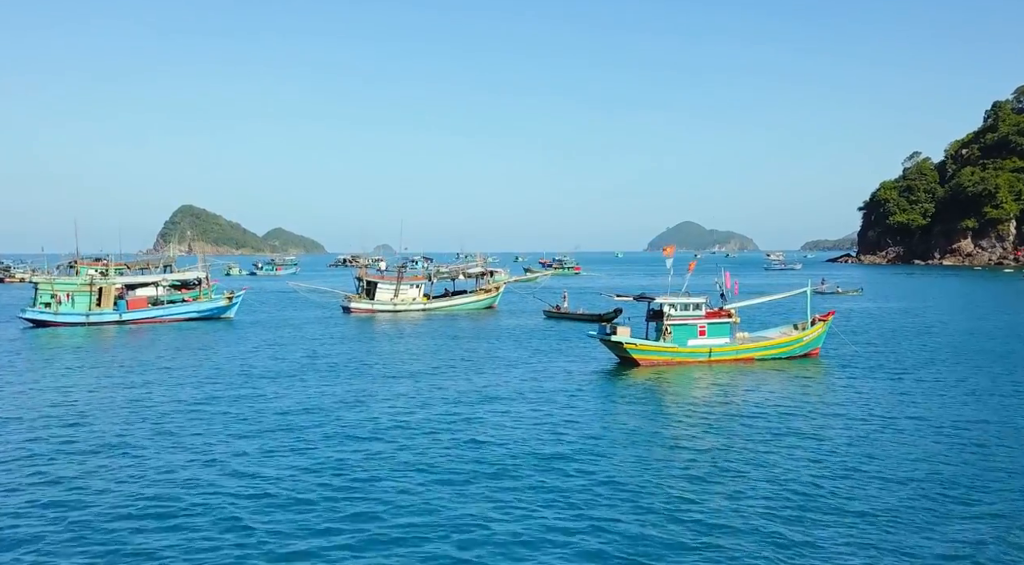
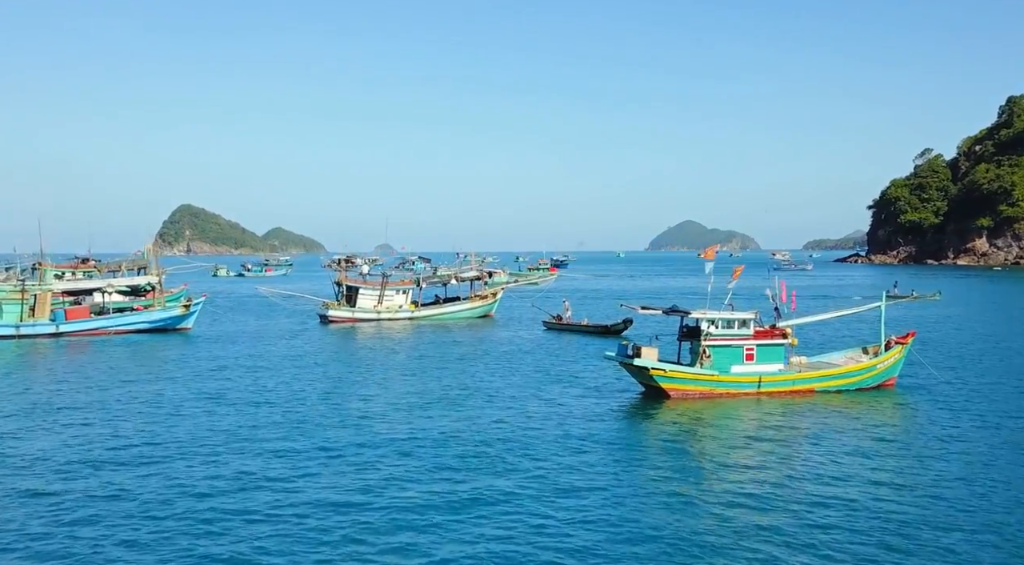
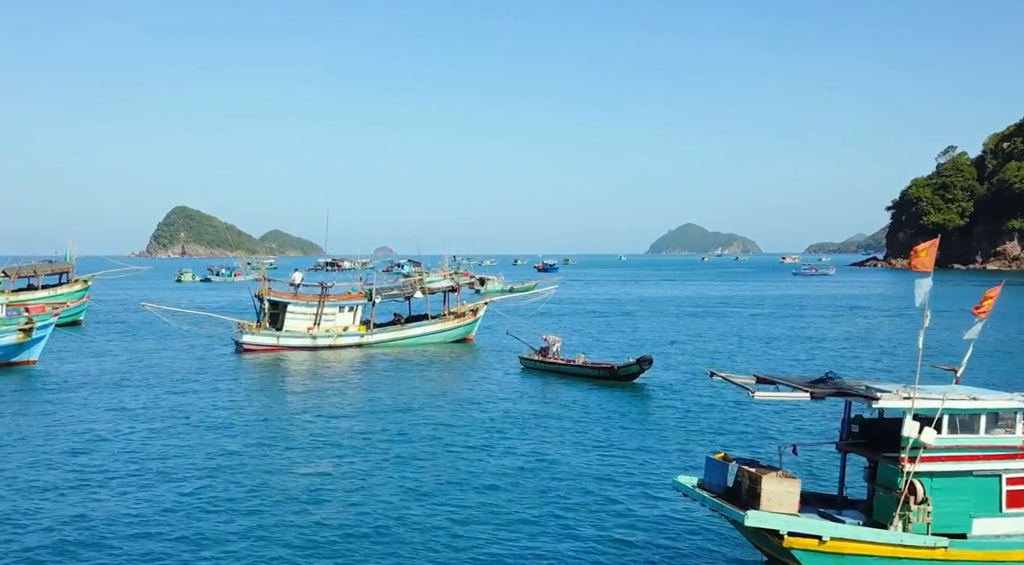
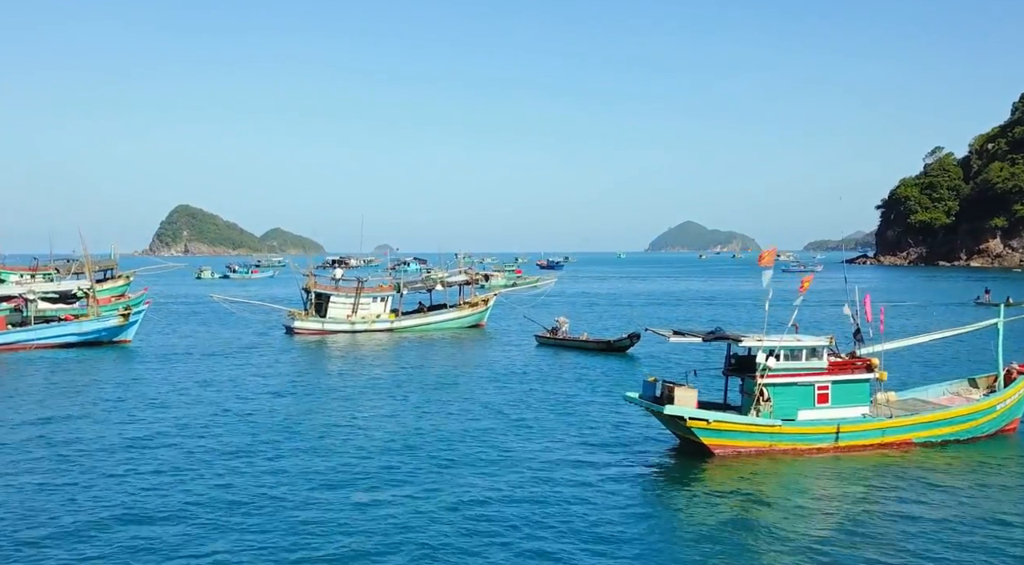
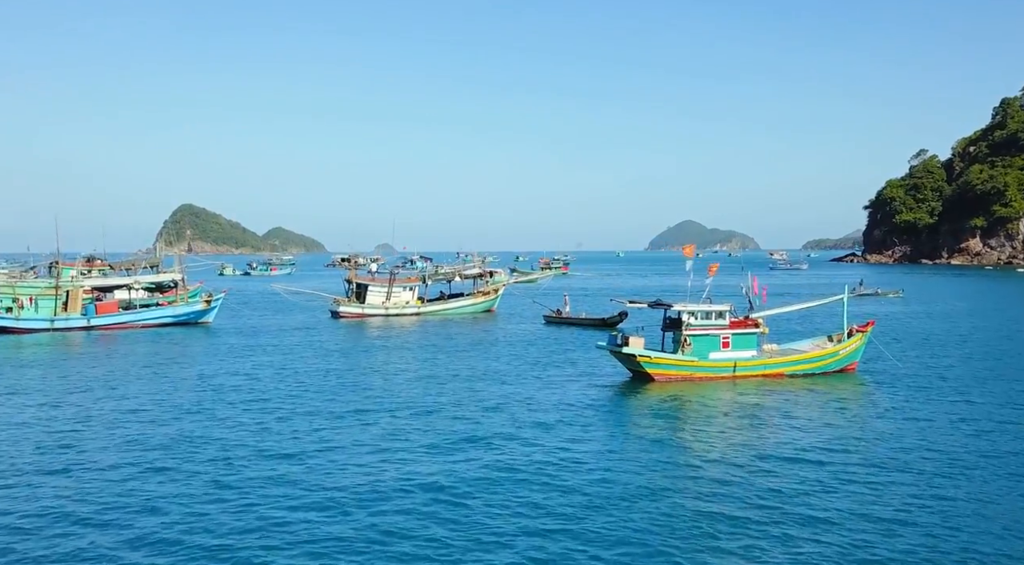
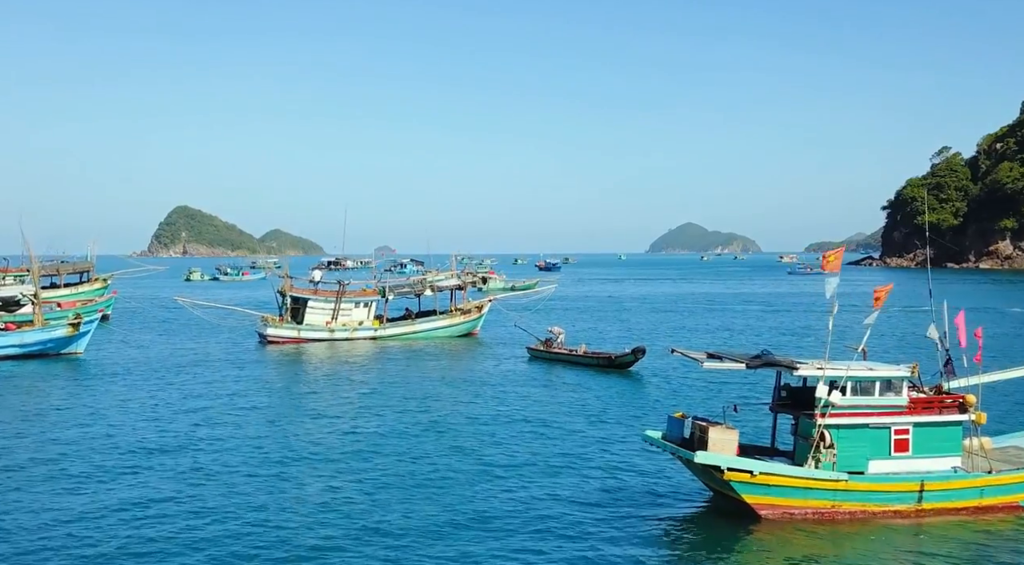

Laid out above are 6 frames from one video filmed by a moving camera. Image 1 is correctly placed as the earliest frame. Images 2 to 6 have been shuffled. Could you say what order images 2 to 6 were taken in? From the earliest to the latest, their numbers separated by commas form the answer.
5, 2, 4, 6, 3
